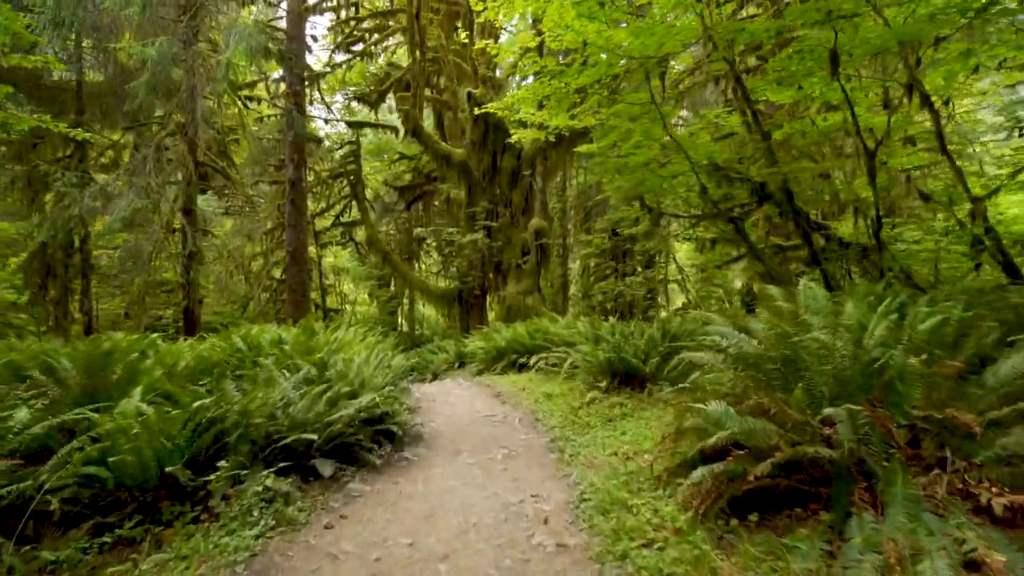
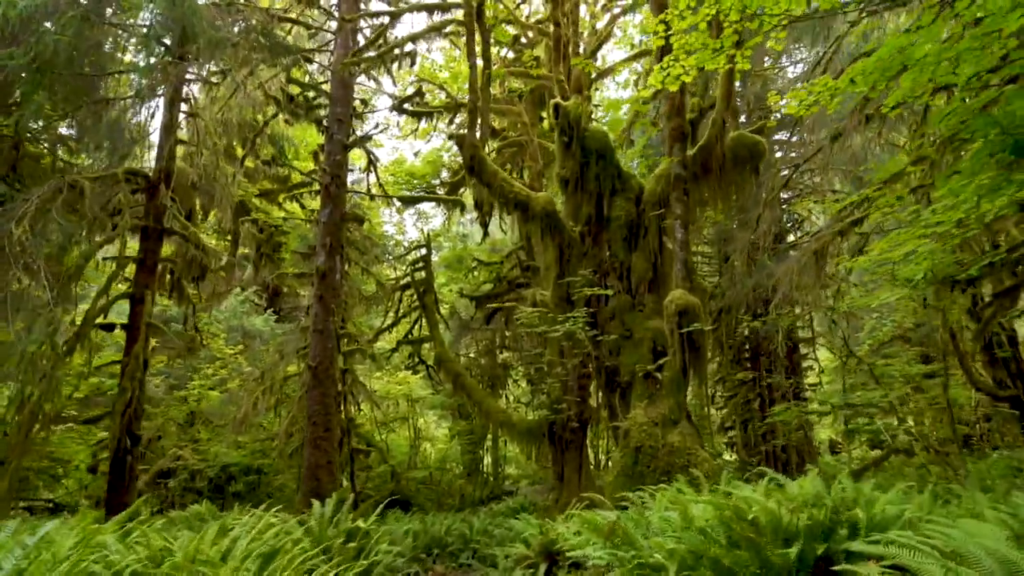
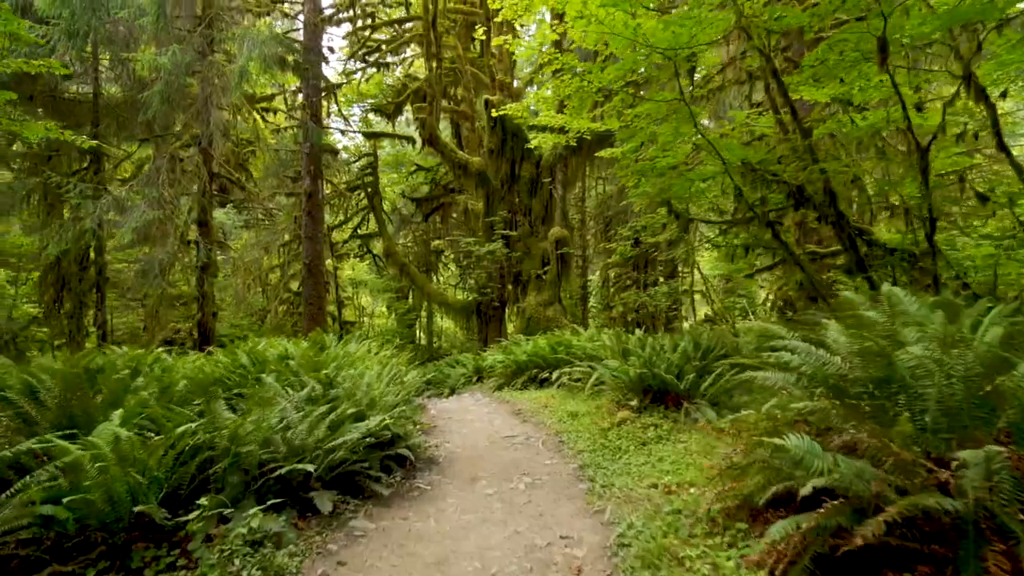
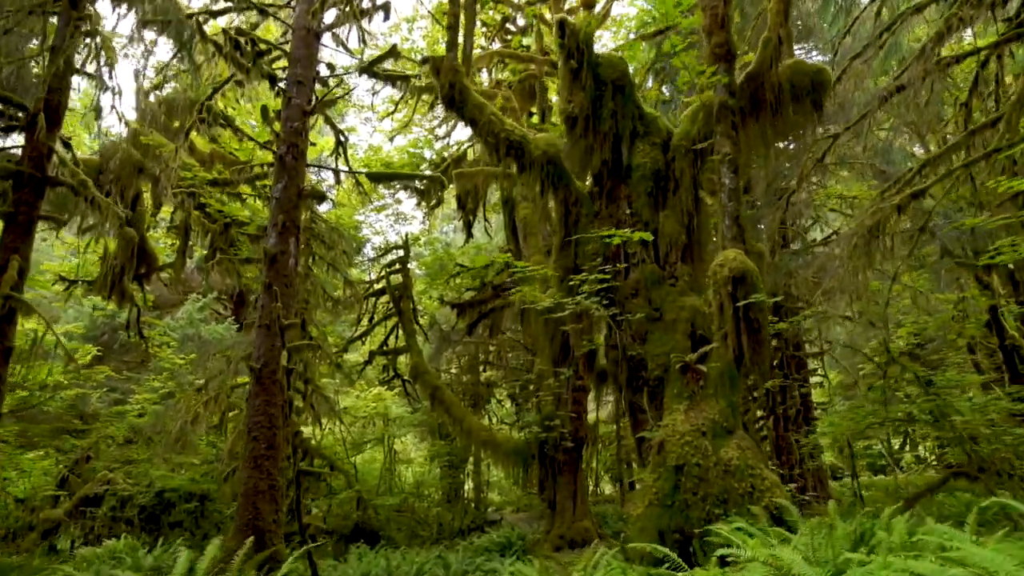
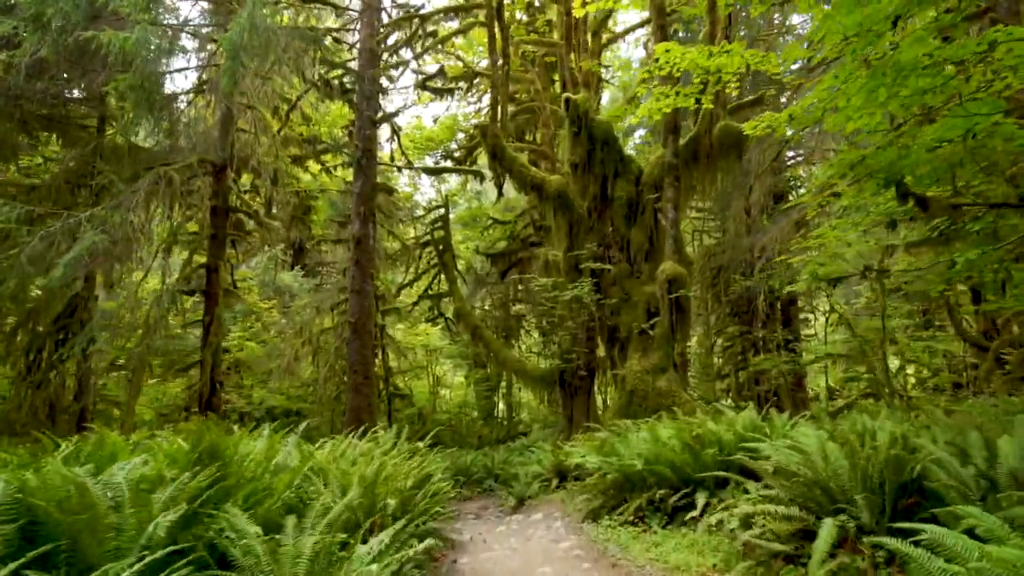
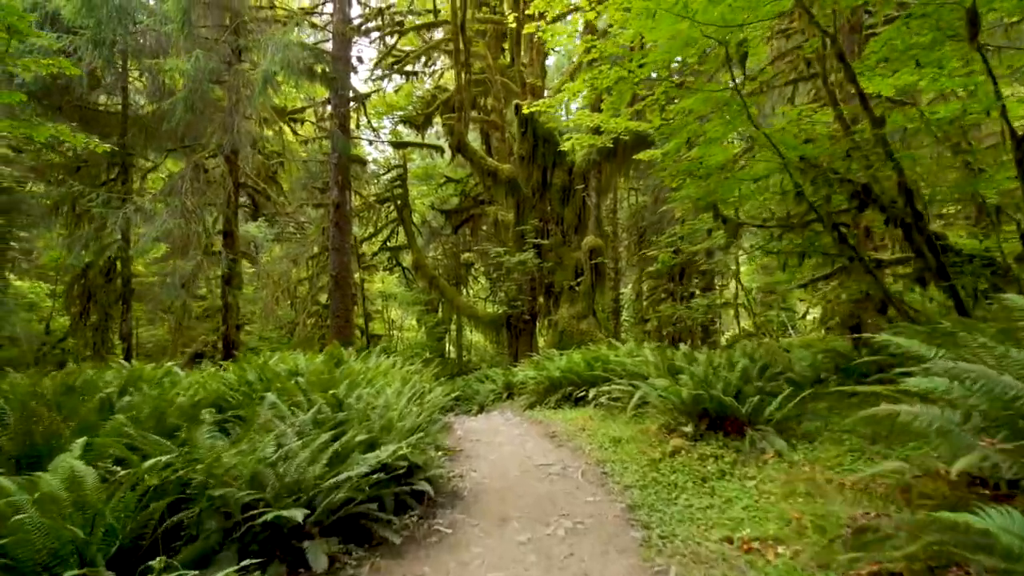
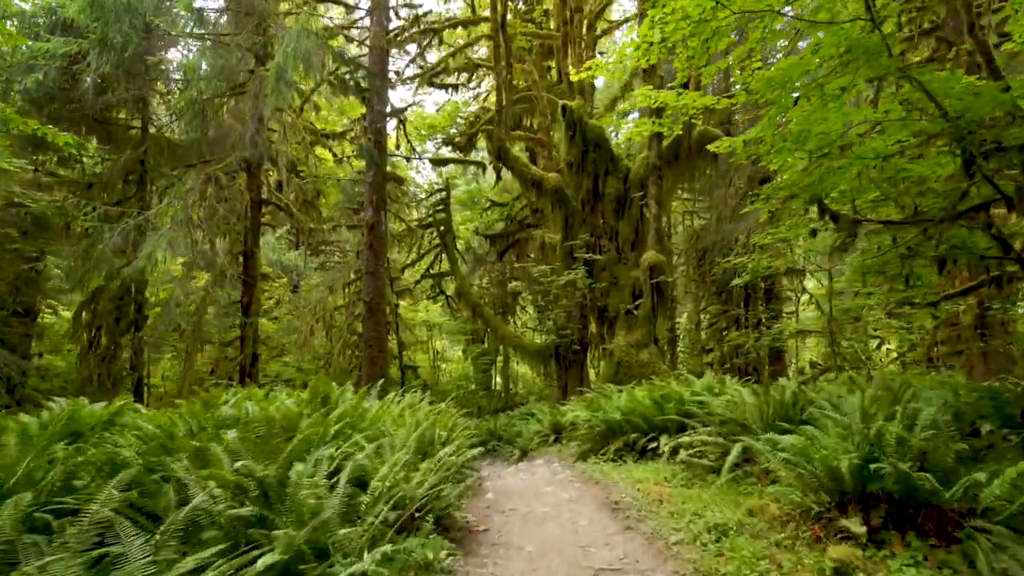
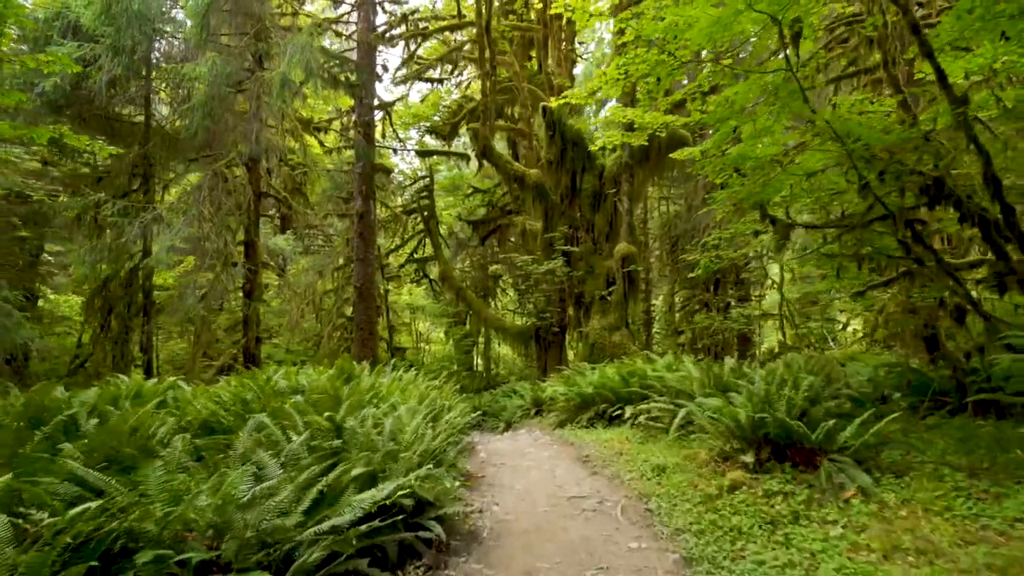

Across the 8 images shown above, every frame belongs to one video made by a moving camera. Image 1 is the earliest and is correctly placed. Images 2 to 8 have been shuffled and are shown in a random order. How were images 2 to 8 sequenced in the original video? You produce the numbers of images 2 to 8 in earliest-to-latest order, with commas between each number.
3, 6, 8, 7, 5, 2, 4
